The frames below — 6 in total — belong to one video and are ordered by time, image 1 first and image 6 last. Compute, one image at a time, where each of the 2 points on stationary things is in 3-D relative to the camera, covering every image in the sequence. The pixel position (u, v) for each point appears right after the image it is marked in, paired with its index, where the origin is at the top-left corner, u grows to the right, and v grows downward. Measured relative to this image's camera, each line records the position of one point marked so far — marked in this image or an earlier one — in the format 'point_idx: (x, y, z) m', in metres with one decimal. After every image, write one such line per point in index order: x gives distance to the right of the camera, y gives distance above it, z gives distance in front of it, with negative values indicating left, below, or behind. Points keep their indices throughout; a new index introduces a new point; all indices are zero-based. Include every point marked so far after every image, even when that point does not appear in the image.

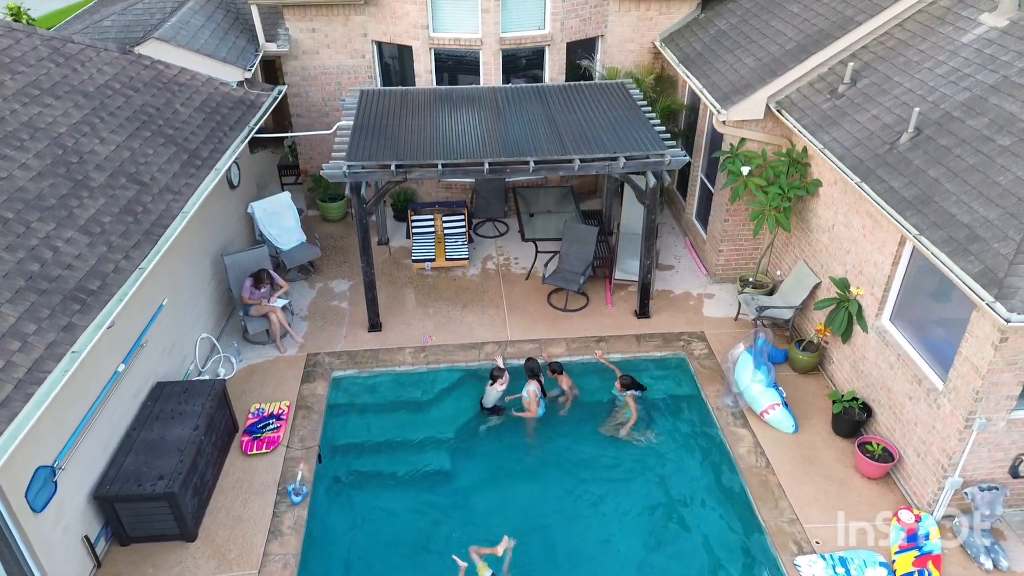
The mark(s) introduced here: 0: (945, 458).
0: (+4.5, -1.8, +7.7) m
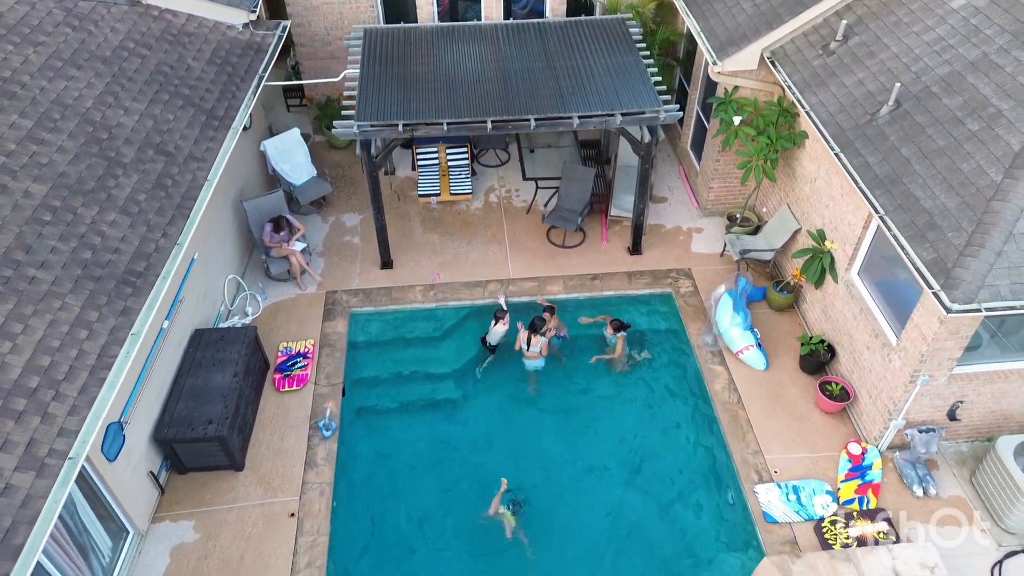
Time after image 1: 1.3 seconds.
0: (+4.5, -1.4, +8.8) m
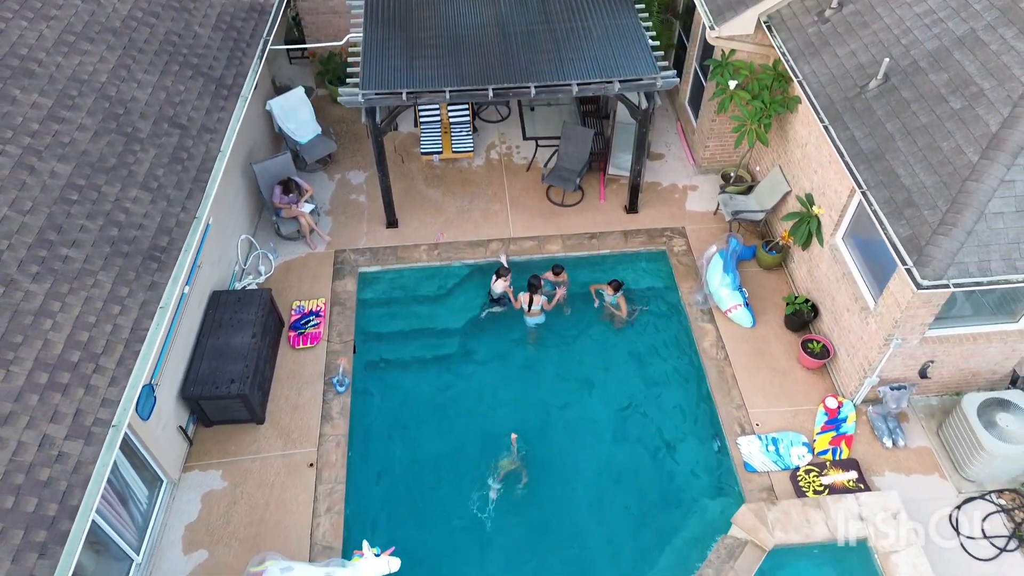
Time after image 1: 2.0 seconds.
0: (+4.5, -1.0, +9.5) m
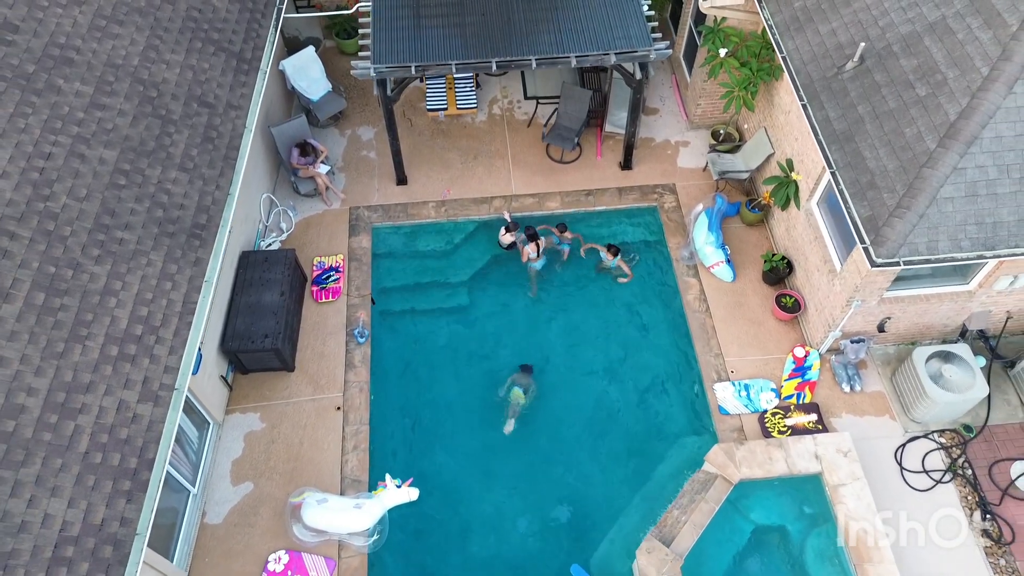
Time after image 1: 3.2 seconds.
0: (+4.5, -0.5, +10.6) m
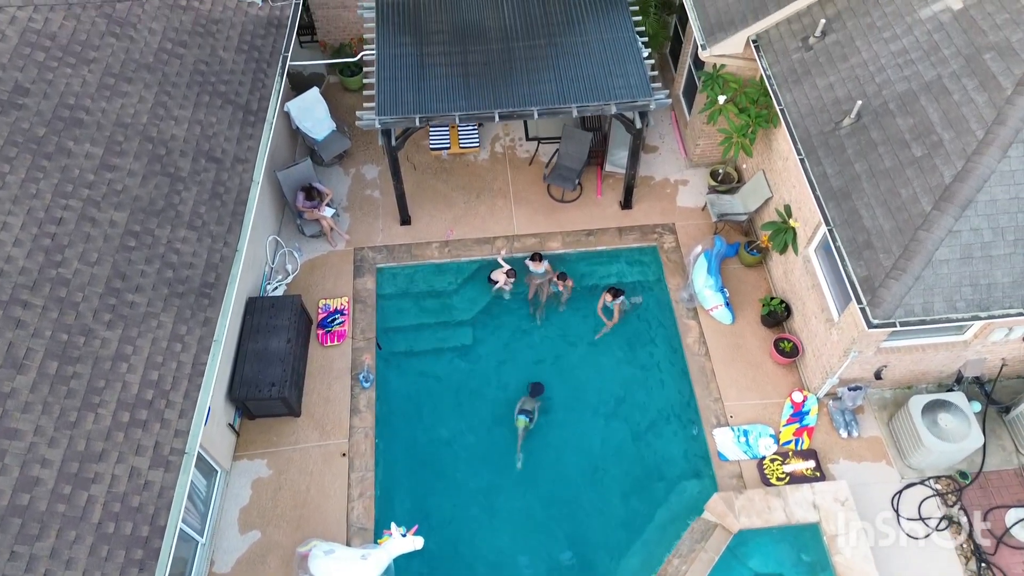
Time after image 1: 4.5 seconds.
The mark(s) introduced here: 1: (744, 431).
0: (+4.6, -1.1, +10.8) m
1: (+3.4, -2.1, +11.1) m
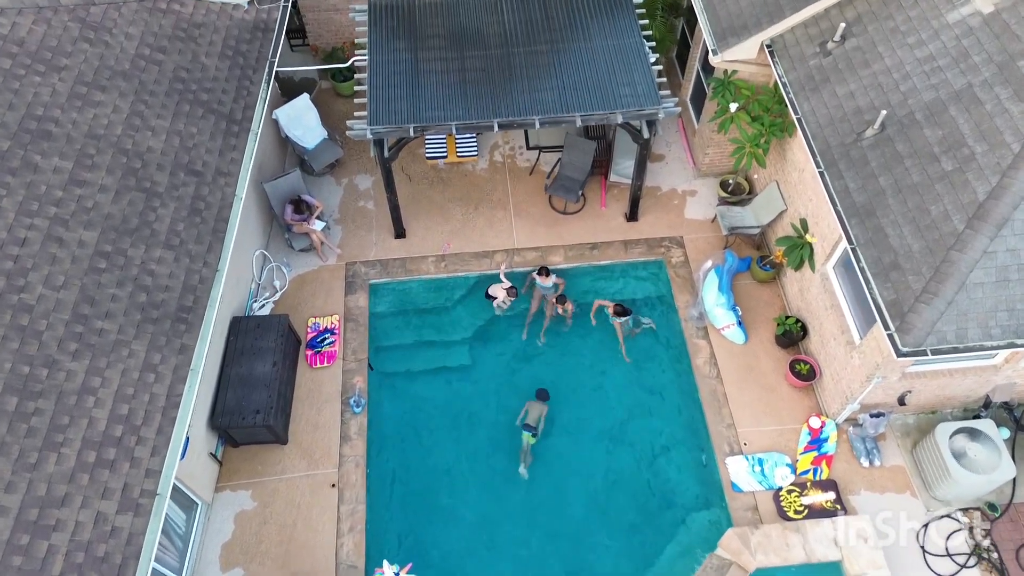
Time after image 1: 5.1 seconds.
0: (+4.6, -1.4, +10.1) m
1: (+3.4, -2.4, +10.5) m
